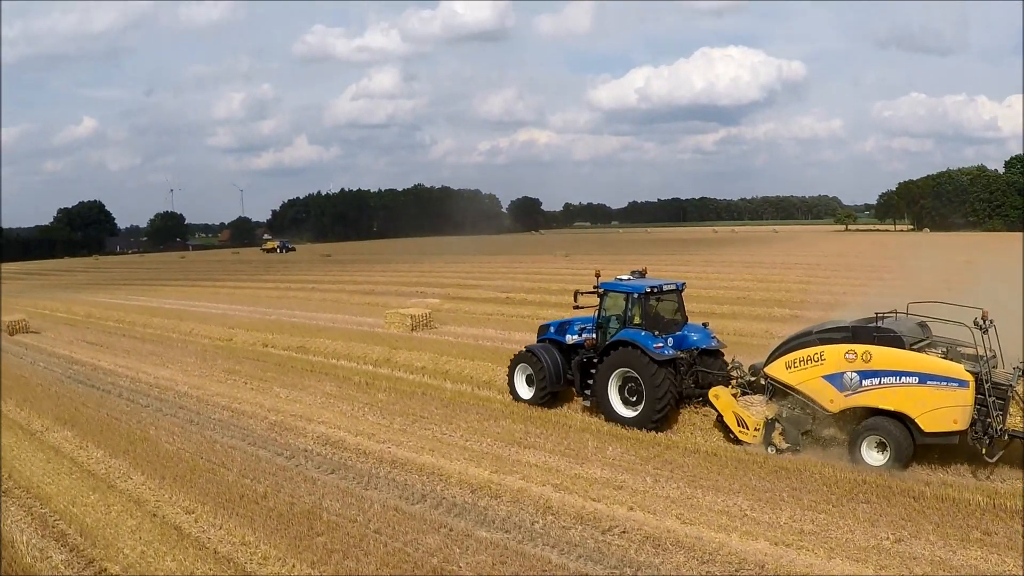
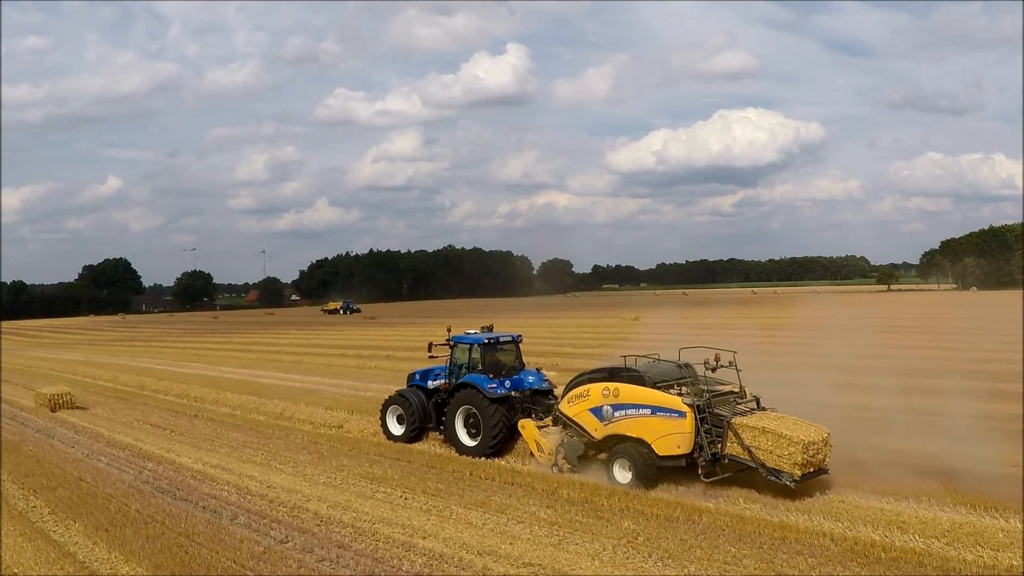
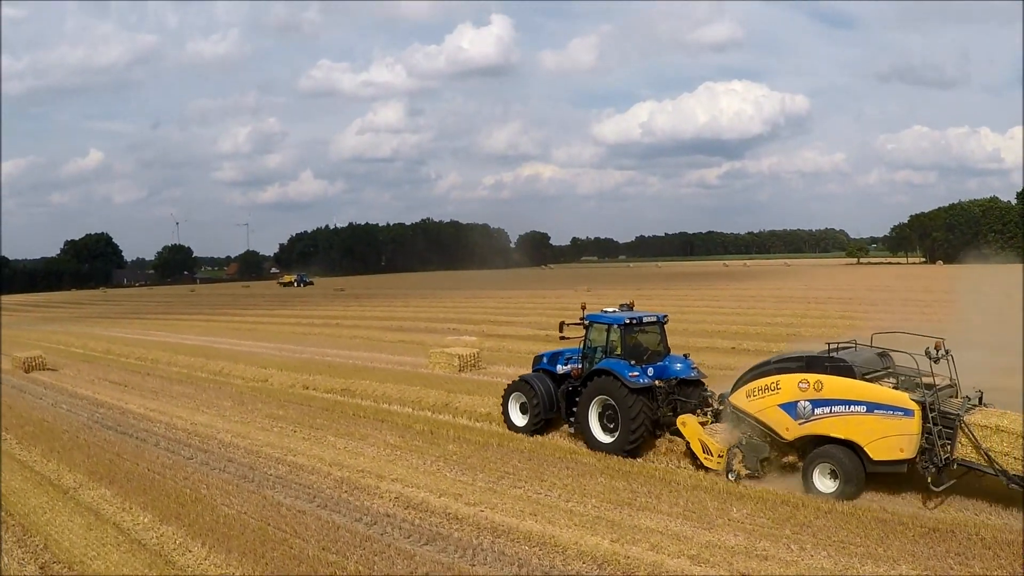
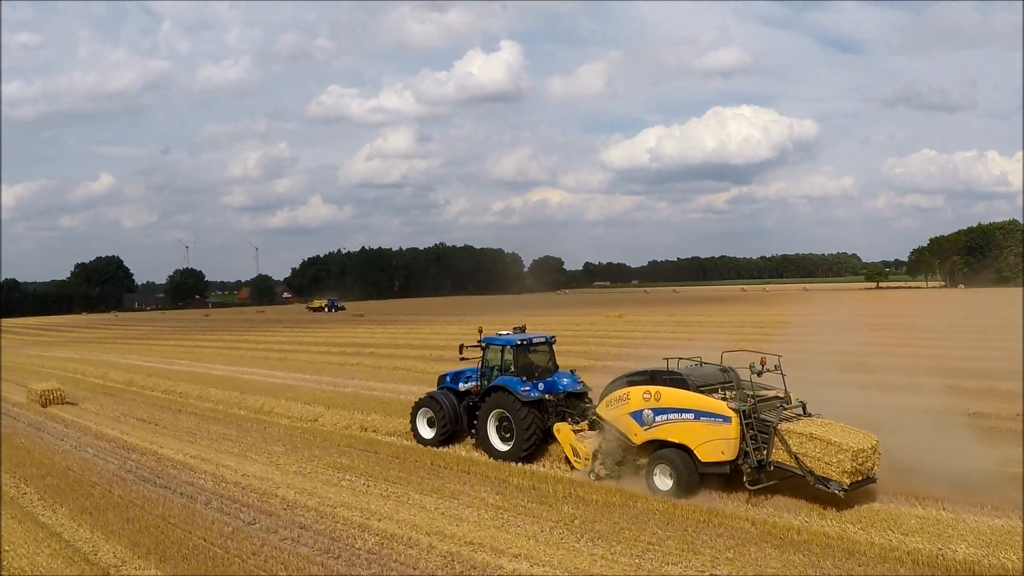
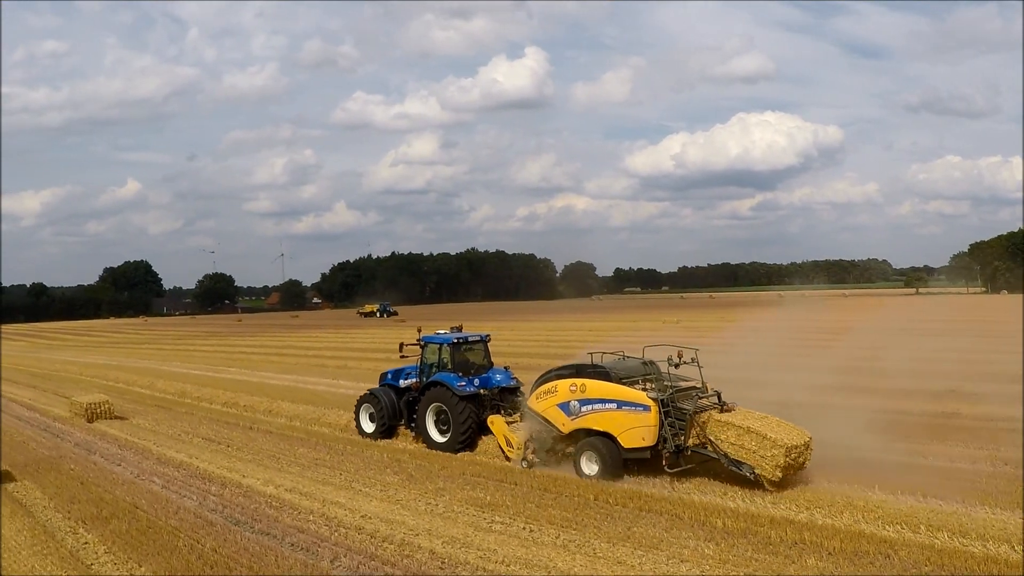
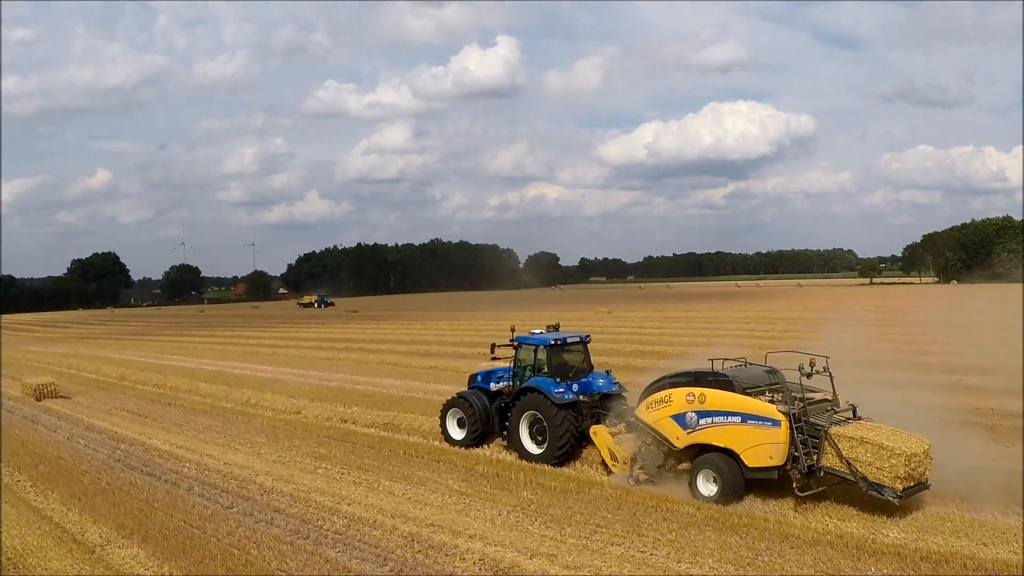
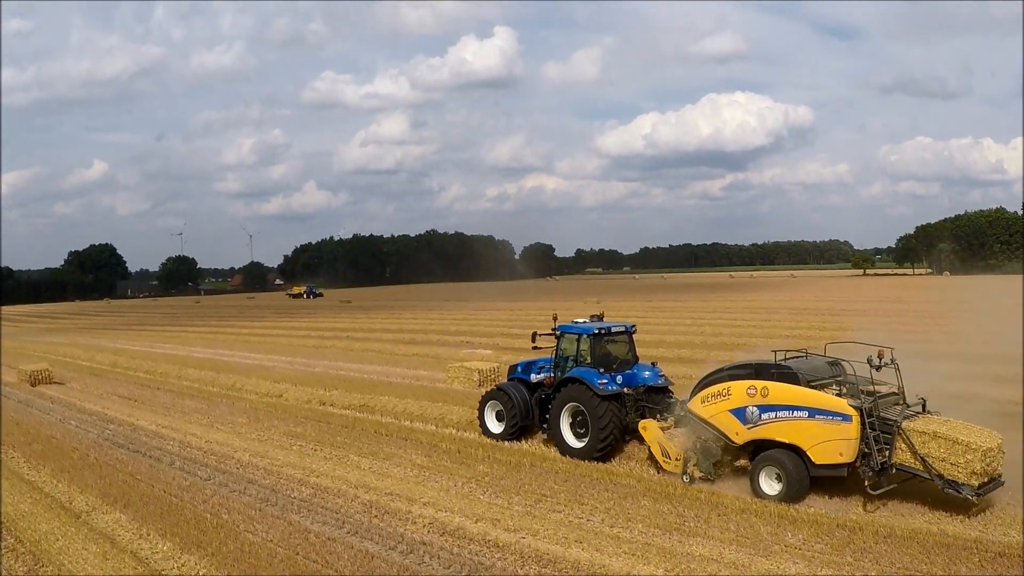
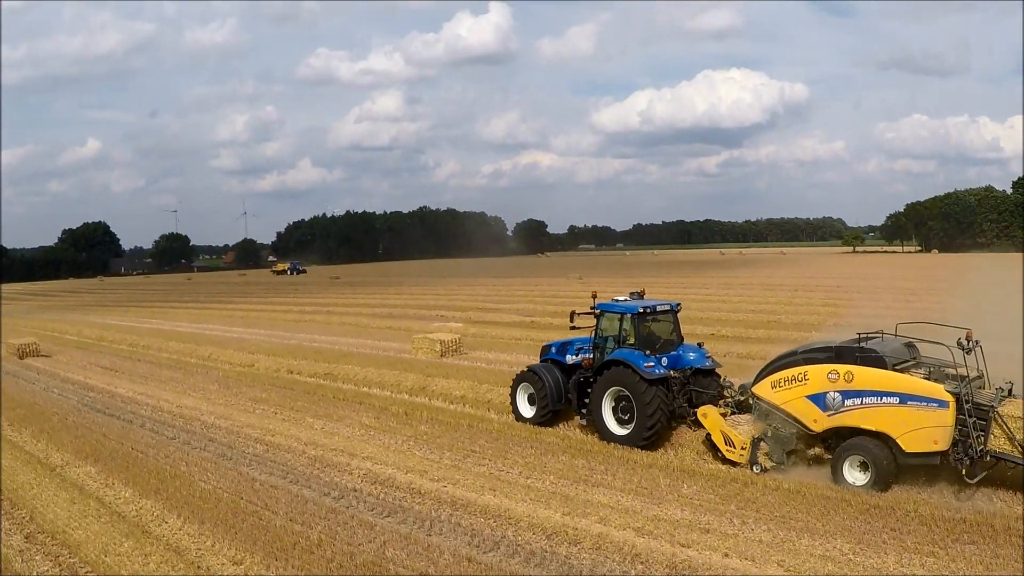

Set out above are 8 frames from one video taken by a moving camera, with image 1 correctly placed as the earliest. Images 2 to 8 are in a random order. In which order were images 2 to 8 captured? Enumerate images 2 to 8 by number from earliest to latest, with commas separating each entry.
8, 3, 7, 6, 4, 2, 5
